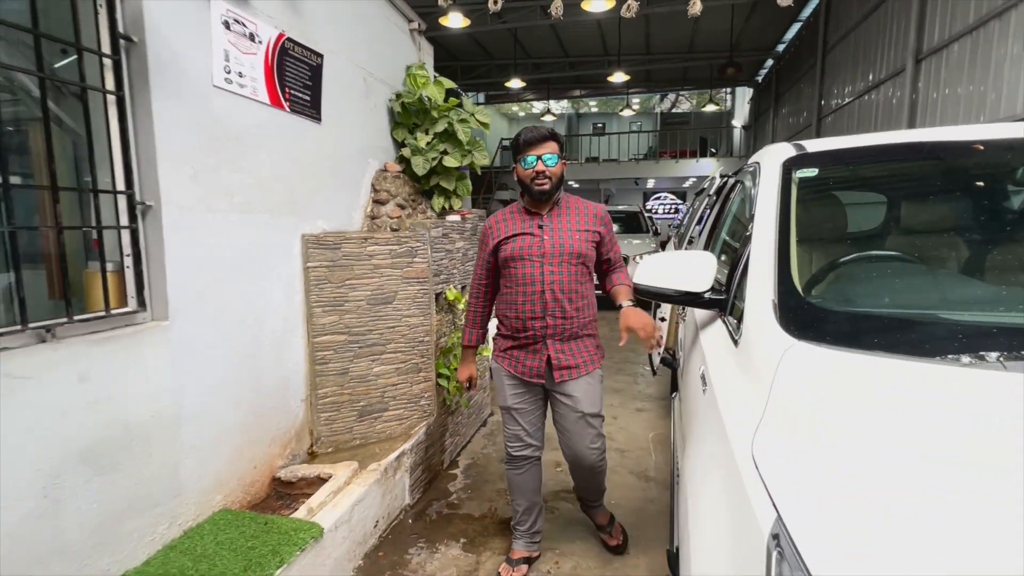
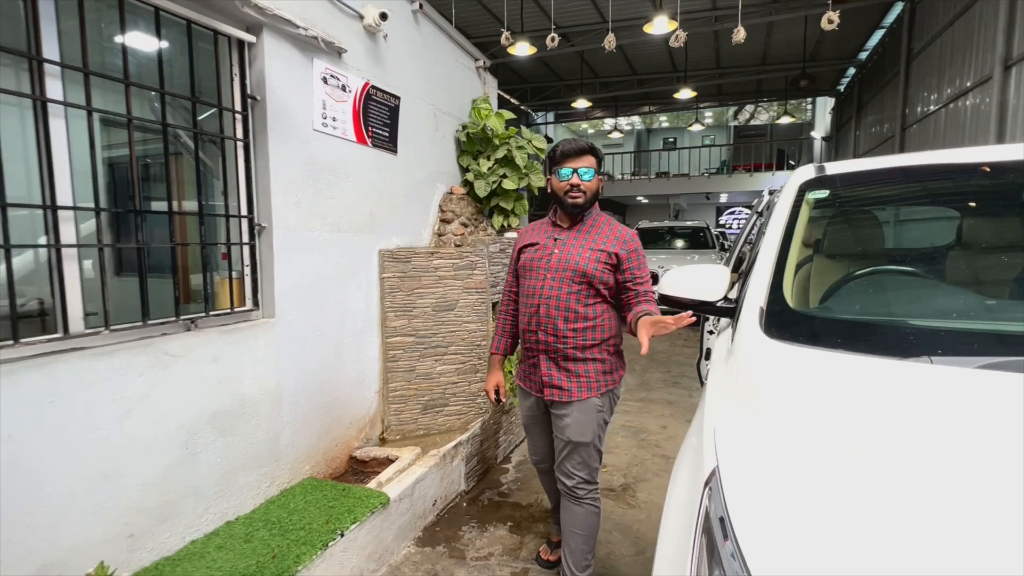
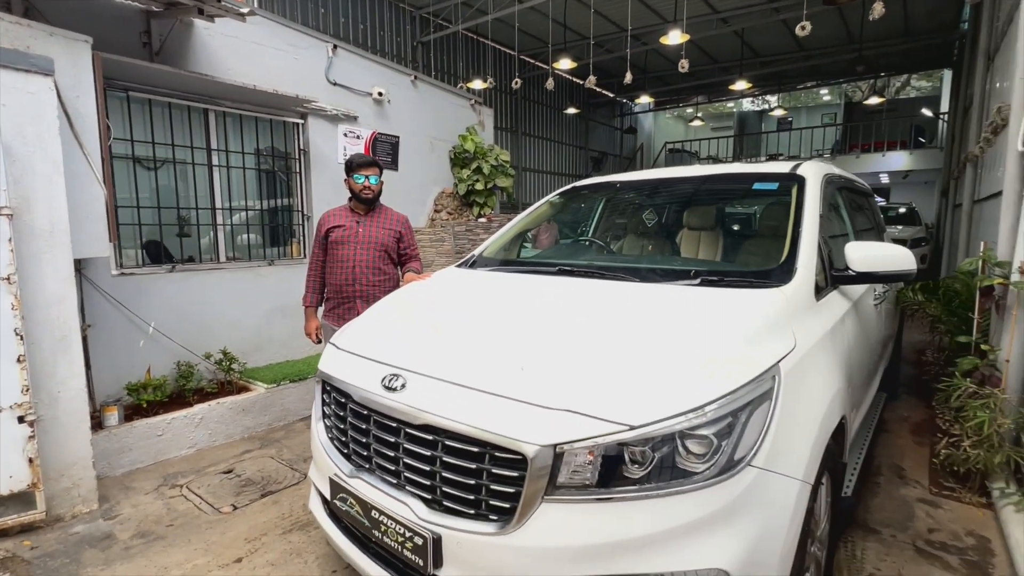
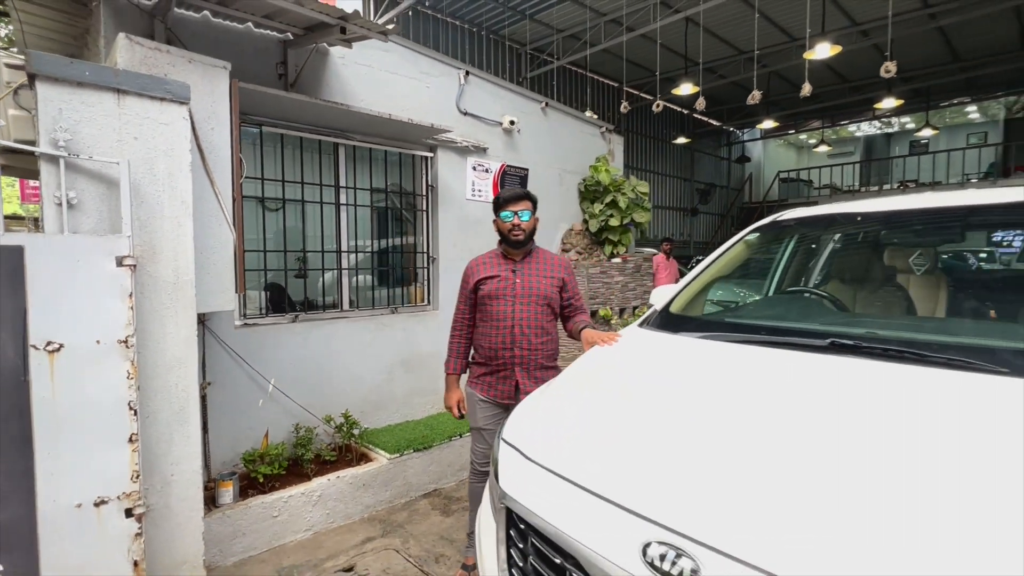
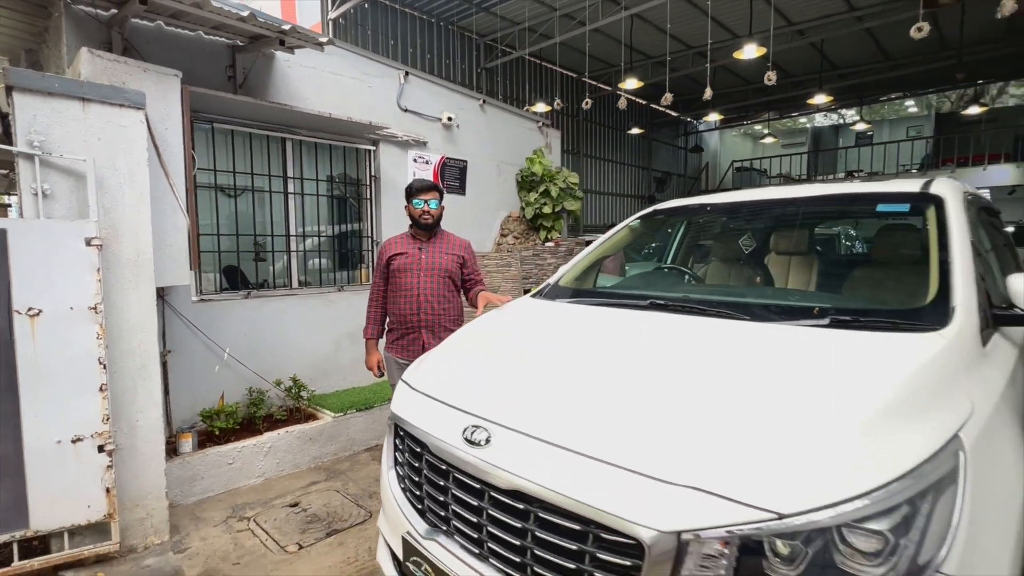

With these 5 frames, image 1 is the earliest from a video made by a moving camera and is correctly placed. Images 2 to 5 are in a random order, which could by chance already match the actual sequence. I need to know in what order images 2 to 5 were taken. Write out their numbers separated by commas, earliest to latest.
2, 4, 5, 3
